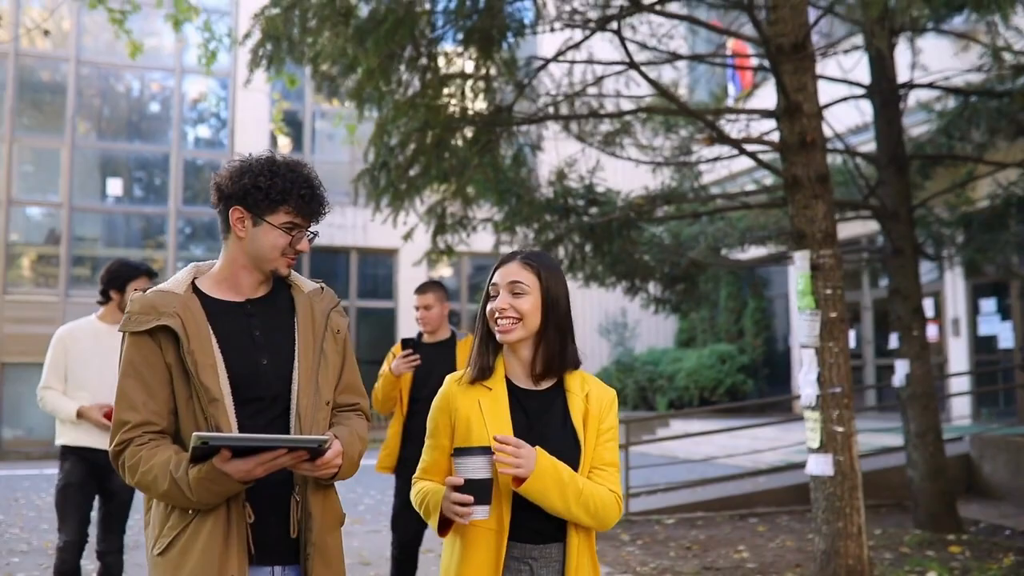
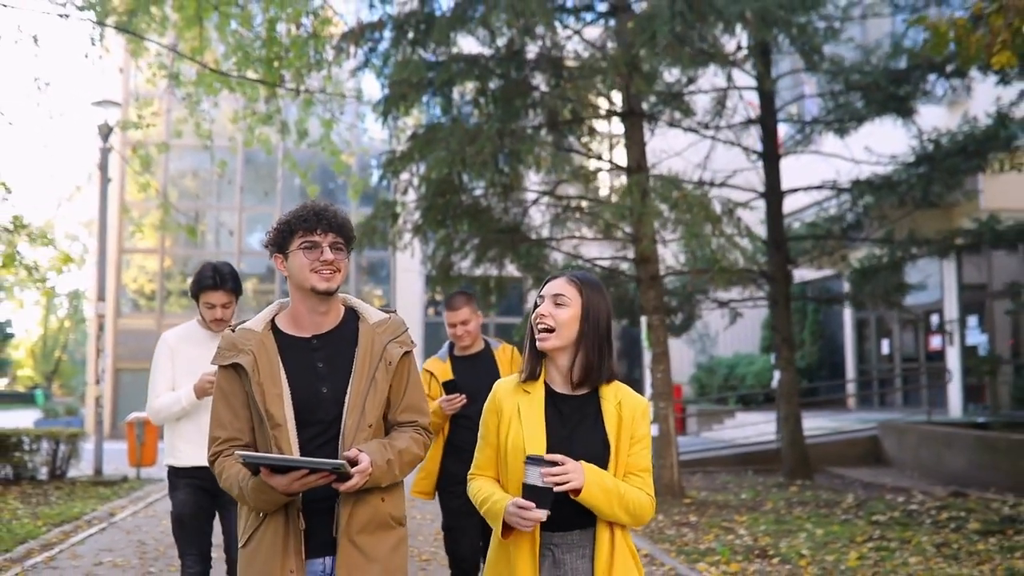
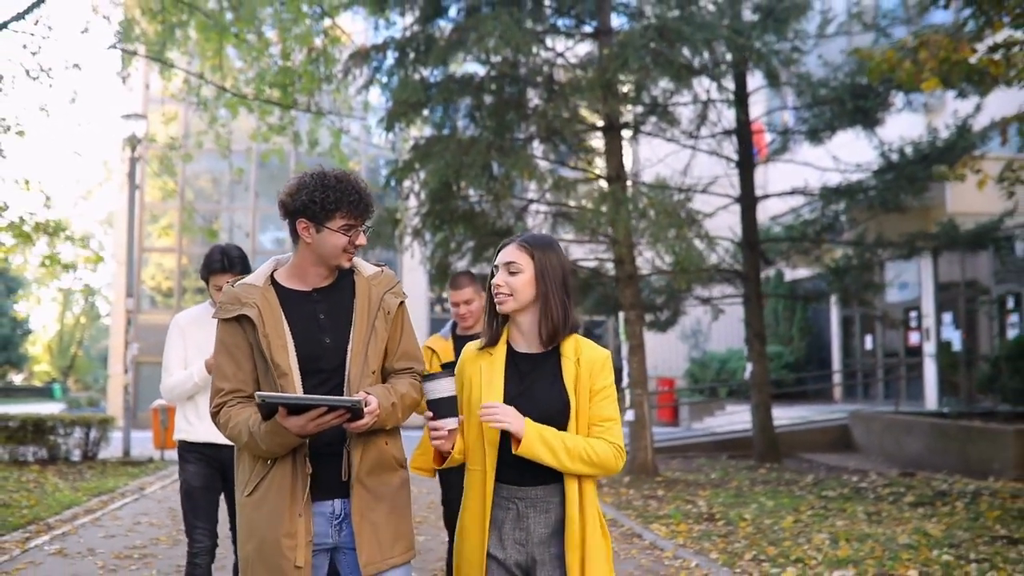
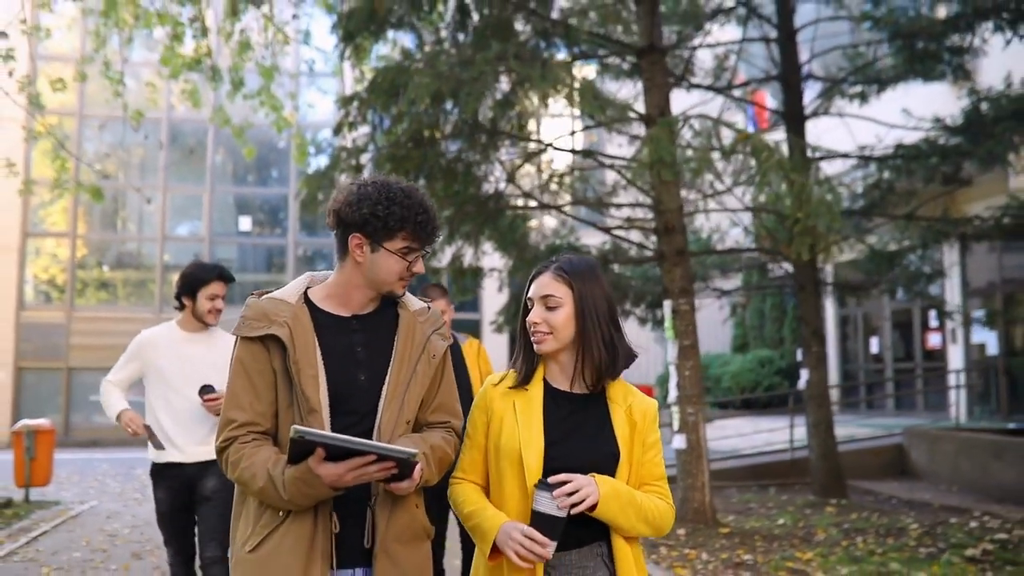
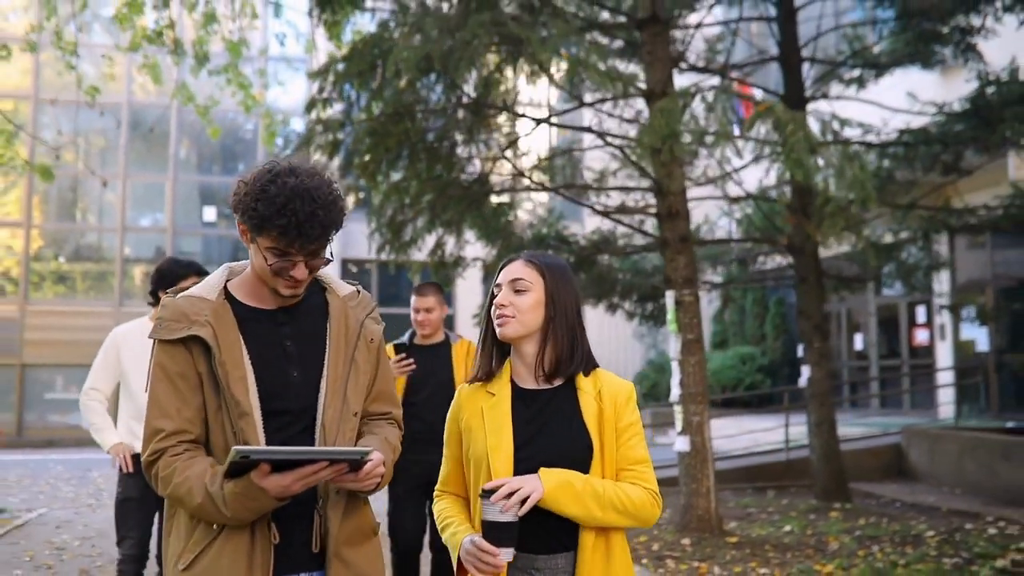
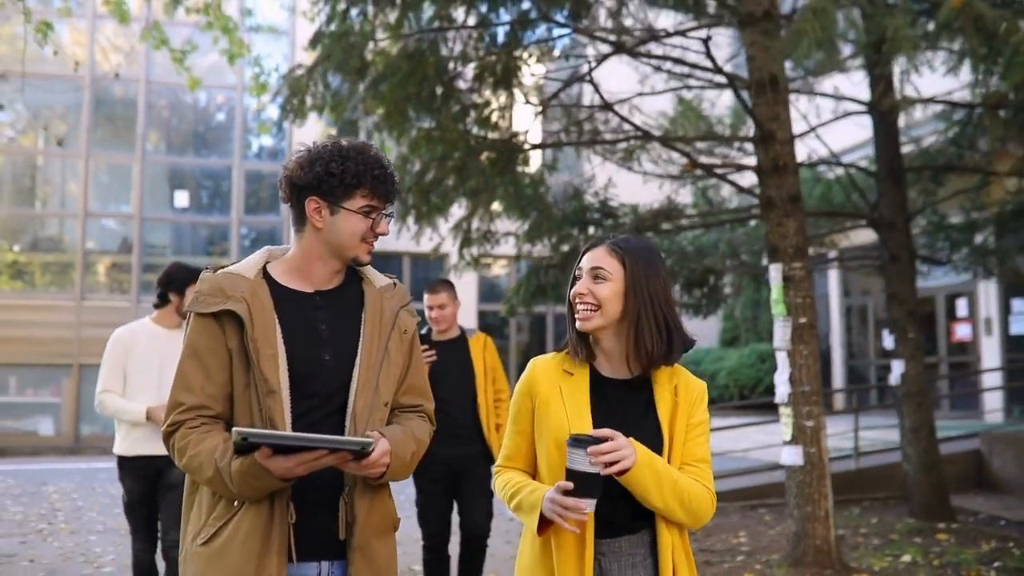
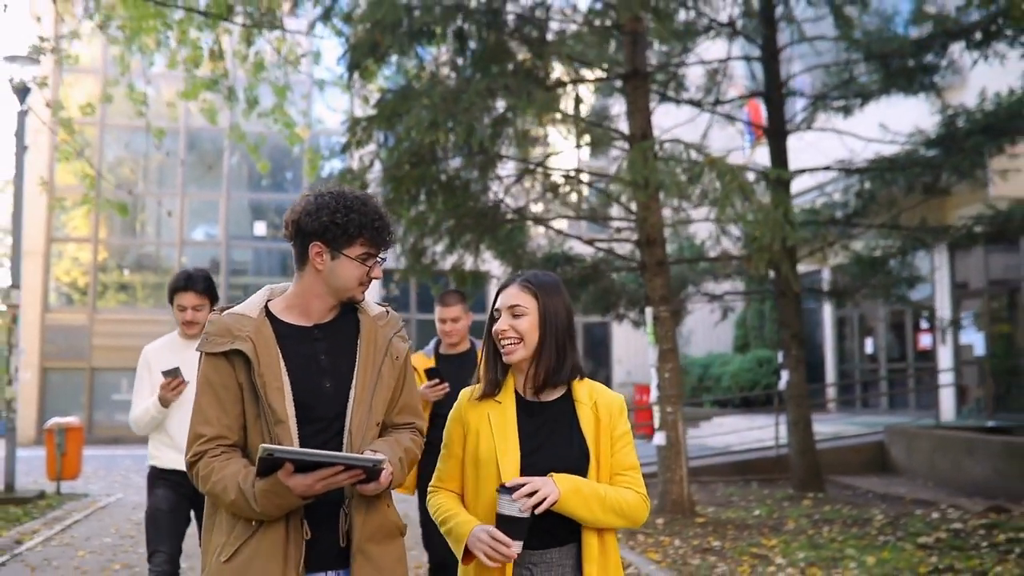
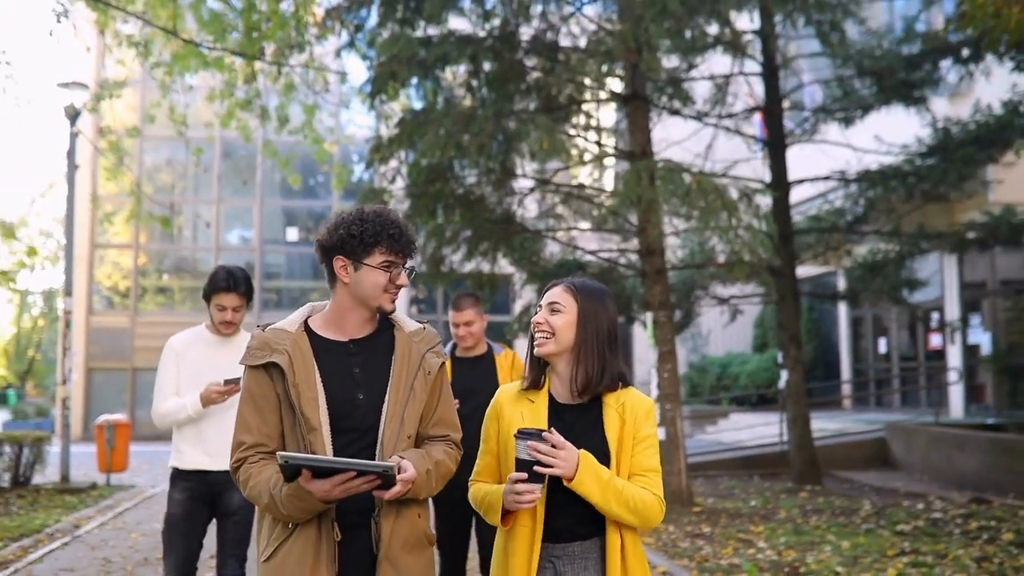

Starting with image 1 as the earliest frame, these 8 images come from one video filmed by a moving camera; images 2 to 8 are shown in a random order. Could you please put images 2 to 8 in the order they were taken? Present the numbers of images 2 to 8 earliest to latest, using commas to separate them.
6, 5, 4, 7, 8, 2, 3
